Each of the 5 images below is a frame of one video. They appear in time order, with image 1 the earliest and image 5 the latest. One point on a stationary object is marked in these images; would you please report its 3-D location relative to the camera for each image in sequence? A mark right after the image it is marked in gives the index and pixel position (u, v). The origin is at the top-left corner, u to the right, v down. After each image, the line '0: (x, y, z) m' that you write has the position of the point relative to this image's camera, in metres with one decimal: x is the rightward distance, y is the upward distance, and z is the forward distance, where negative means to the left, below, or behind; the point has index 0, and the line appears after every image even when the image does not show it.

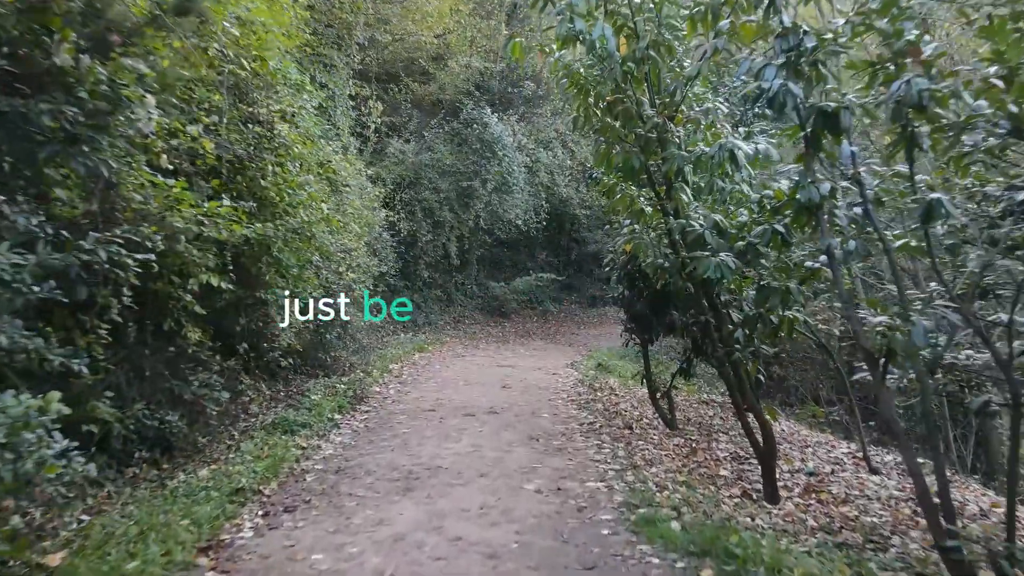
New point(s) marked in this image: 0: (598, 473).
0: (+0.8, -1.7, +6.6) m
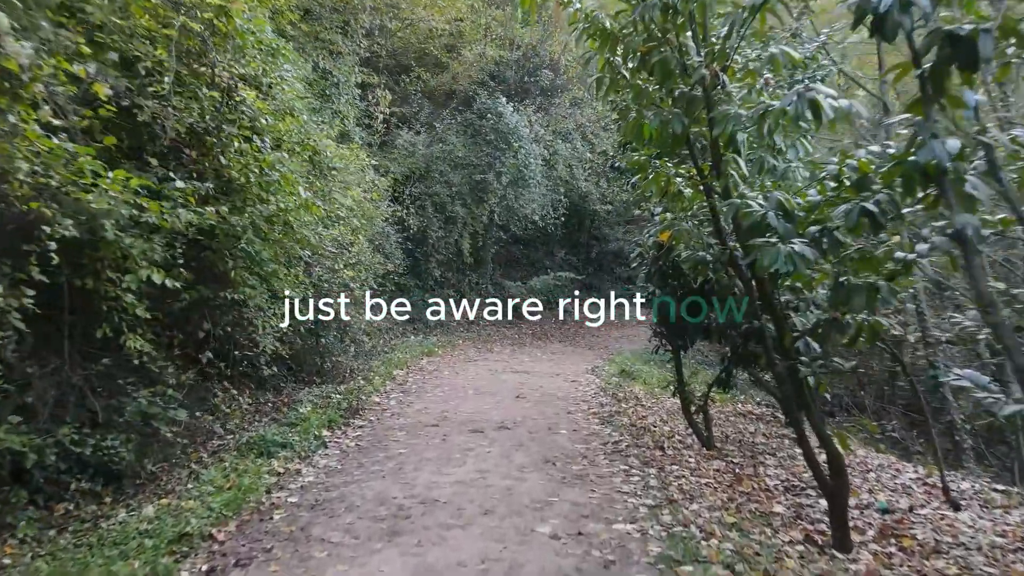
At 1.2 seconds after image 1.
0: (+0.8, -1.6, +5.4) m
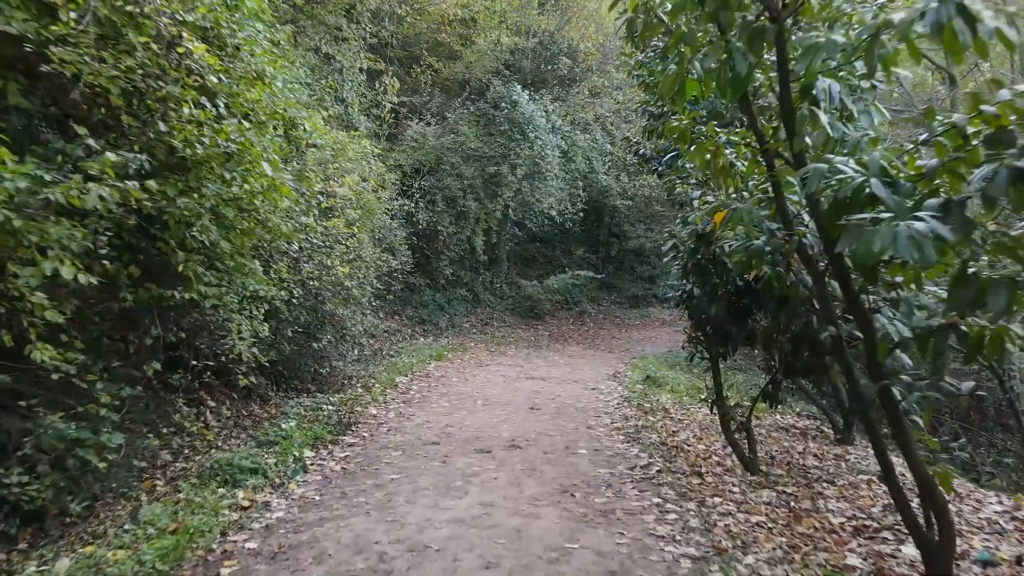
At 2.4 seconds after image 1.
0: (+0.9, -1.6, +4.3) m
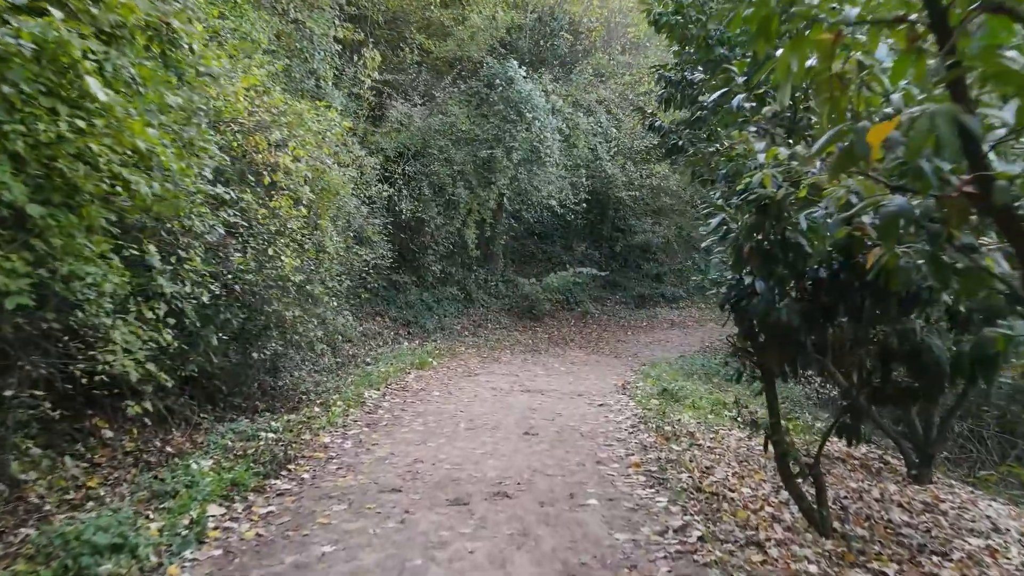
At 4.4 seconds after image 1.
0: (+0.8, -1.6, +2.5) m
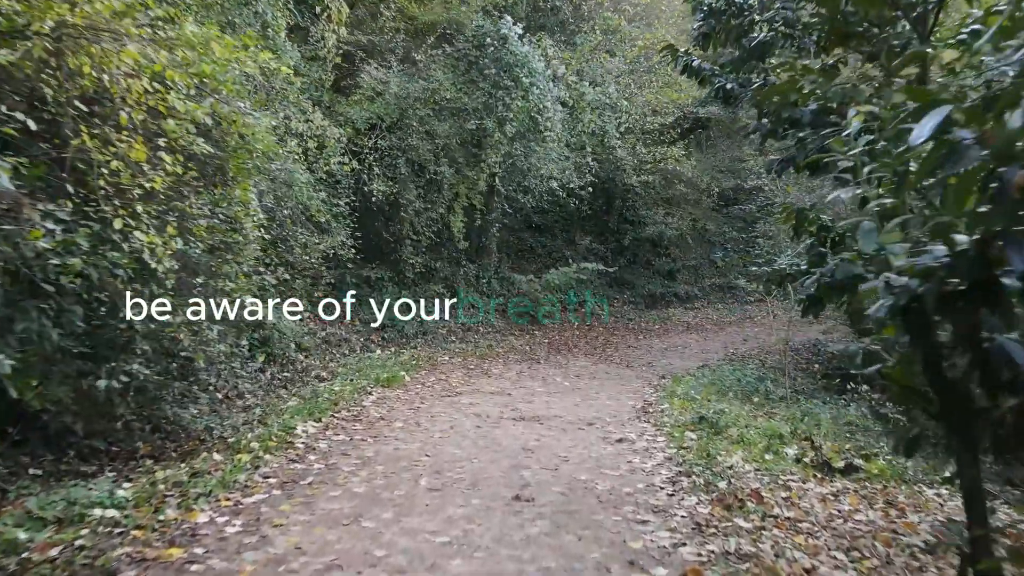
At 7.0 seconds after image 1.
0: (+0.7, -1.5, 0.0) m
